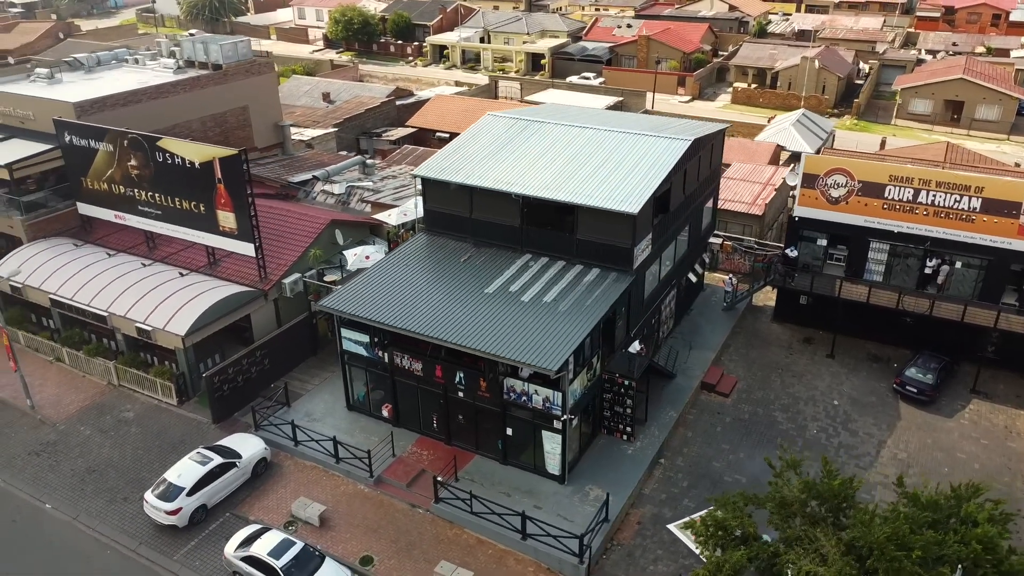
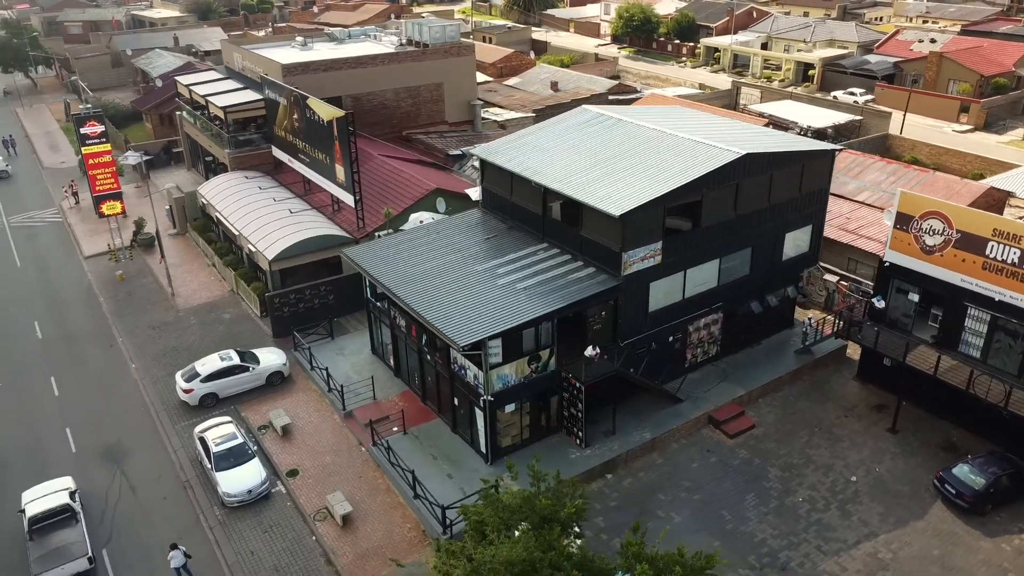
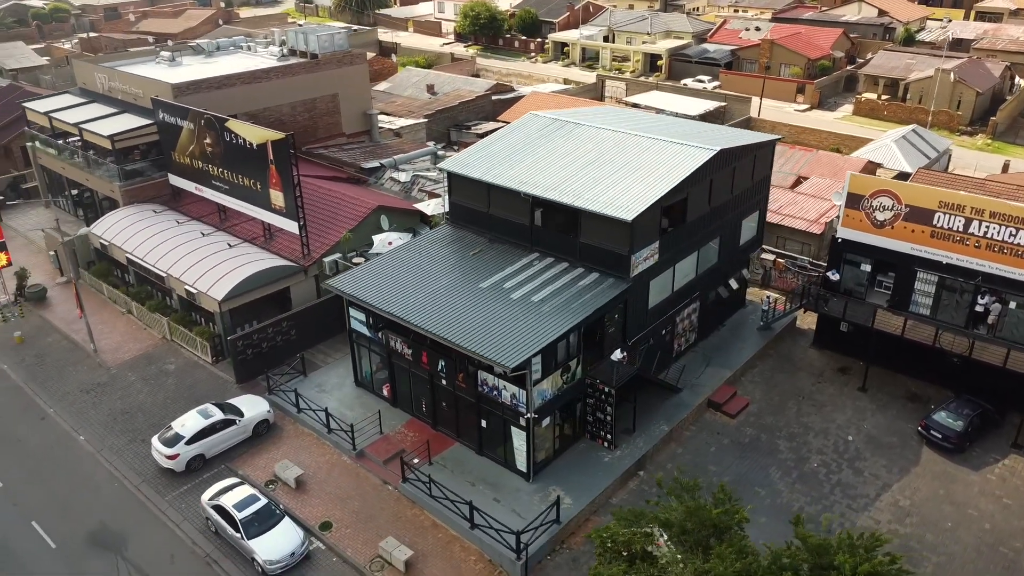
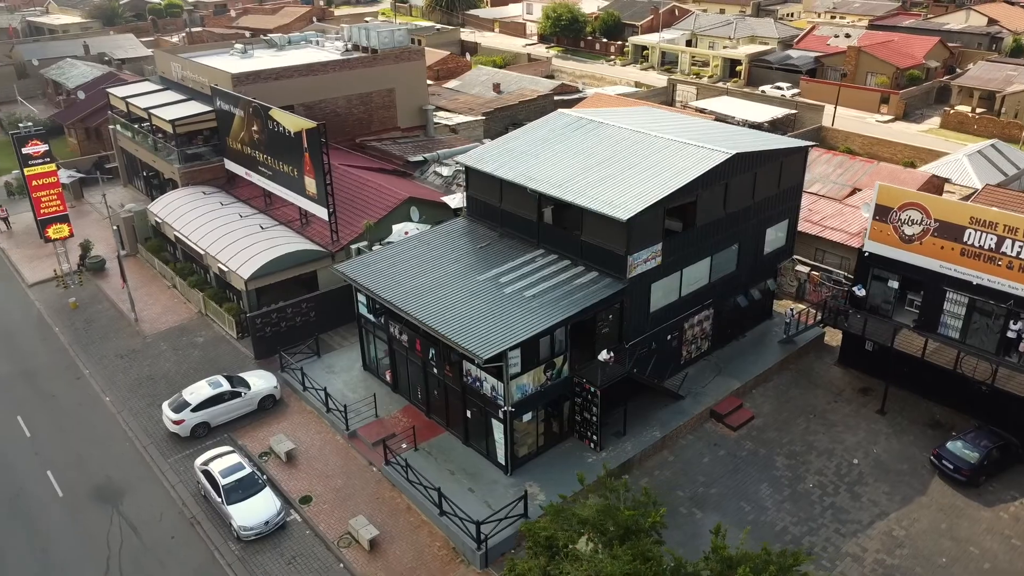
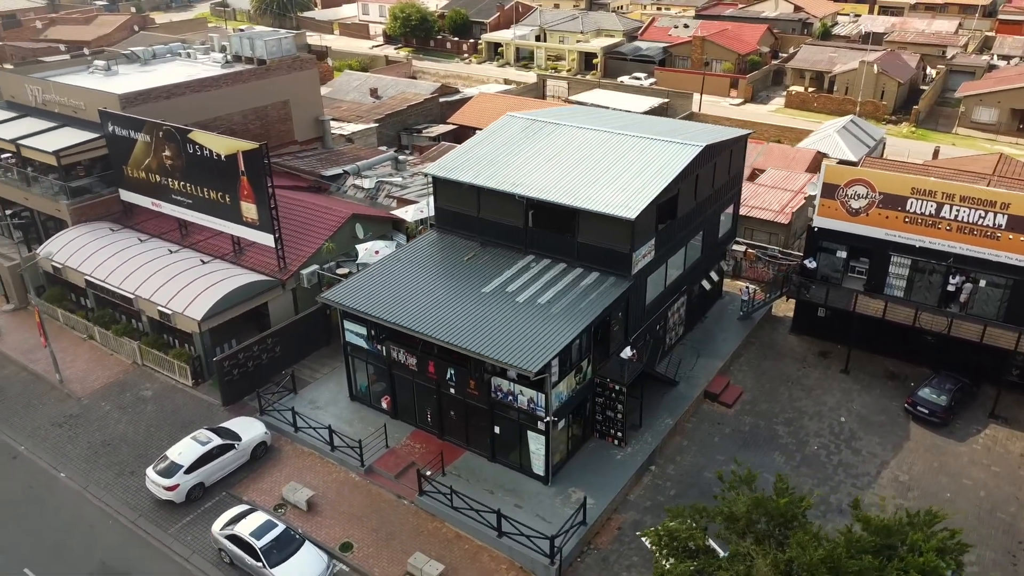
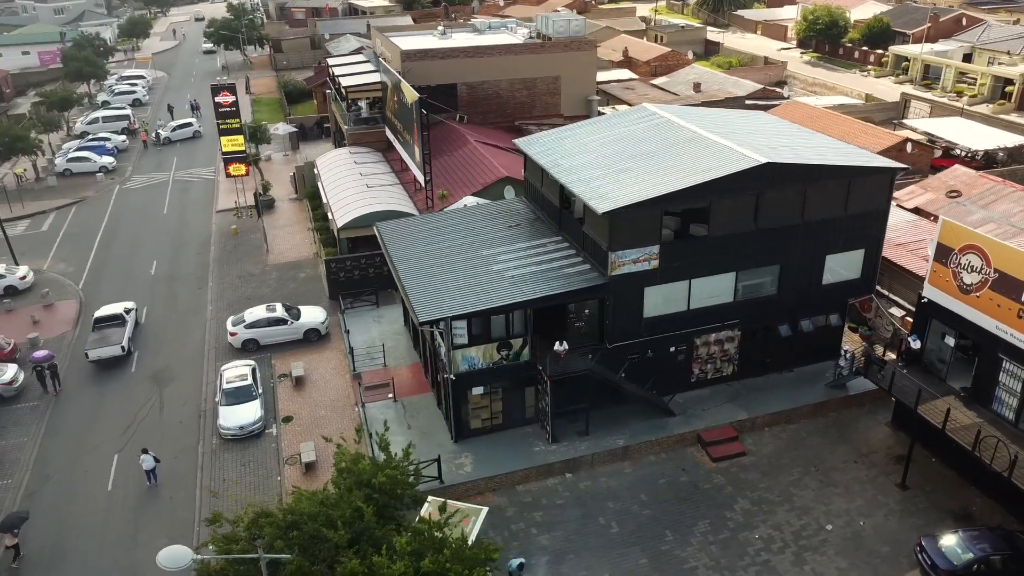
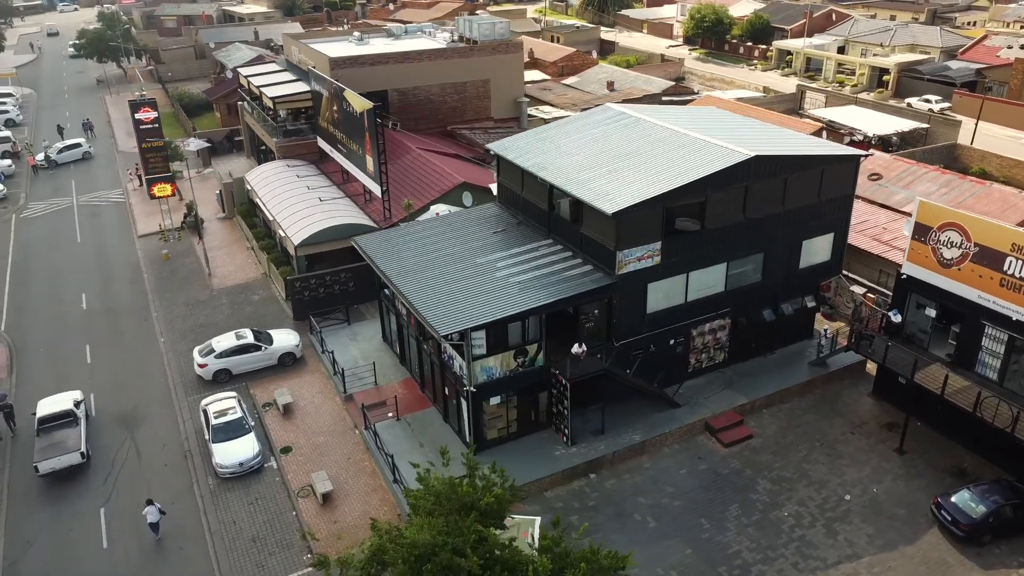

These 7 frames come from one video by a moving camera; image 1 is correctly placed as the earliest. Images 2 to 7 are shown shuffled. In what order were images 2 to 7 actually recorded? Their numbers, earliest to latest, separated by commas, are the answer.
5, 3, 4, 2, 7, 6
